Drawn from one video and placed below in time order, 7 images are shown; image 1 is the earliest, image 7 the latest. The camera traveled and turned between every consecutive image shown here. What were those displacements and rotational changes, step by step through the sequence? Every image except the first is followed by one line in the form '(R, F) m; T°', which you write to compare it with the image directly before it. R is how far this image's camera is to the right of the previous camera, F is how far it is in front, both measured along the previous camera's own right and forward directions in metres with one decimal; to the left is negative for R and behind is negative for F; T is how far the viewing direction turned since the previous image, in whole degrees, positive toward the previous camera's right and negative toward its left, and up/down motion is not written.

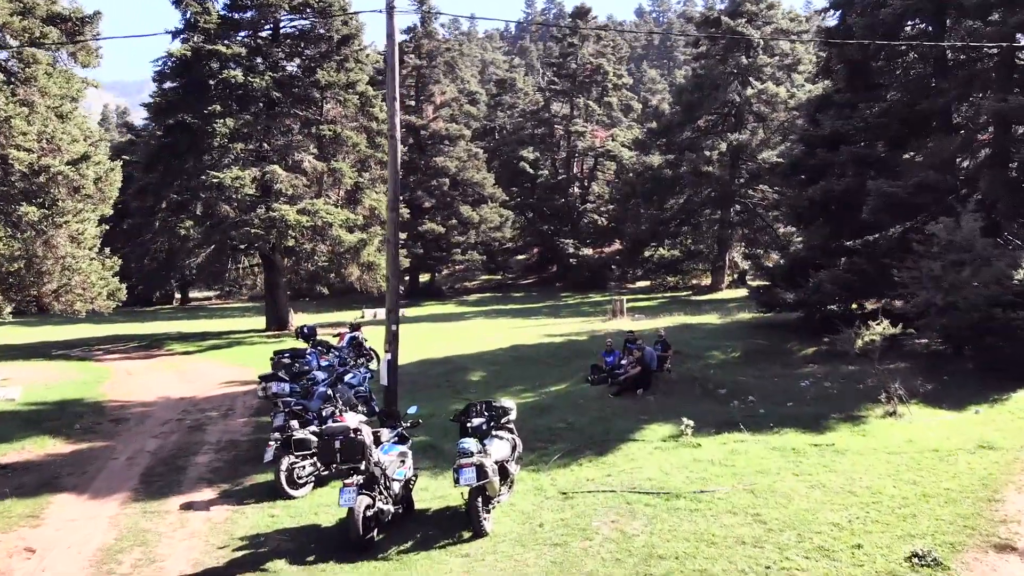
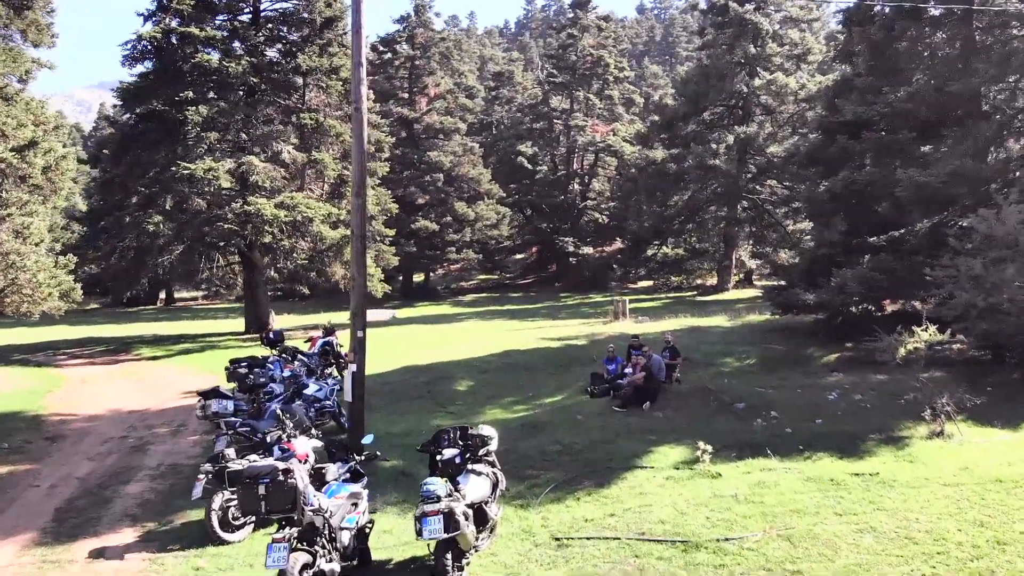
(+0.2, +1.6) m; 0°
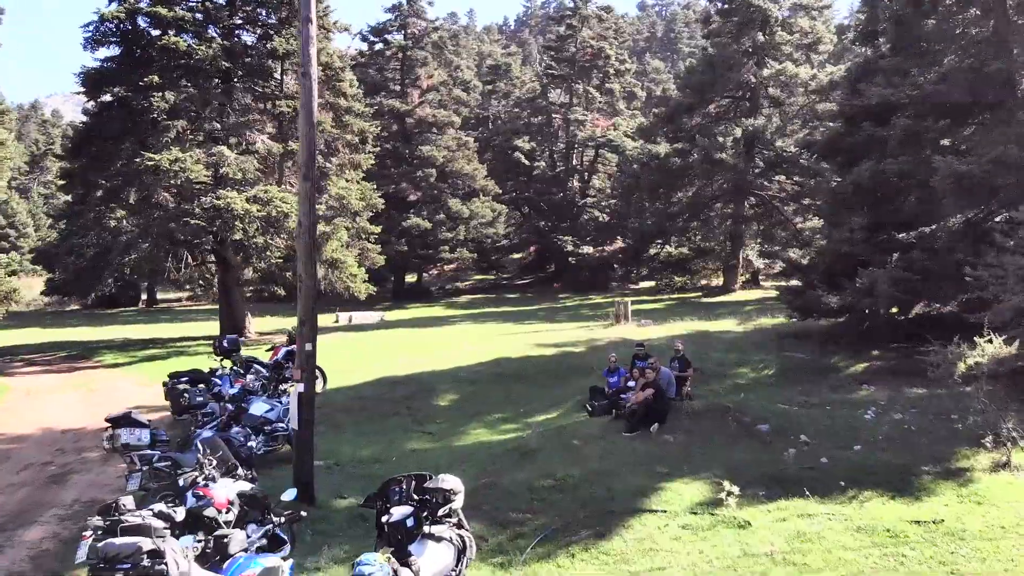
(+0.2, +1.7) m; 0°
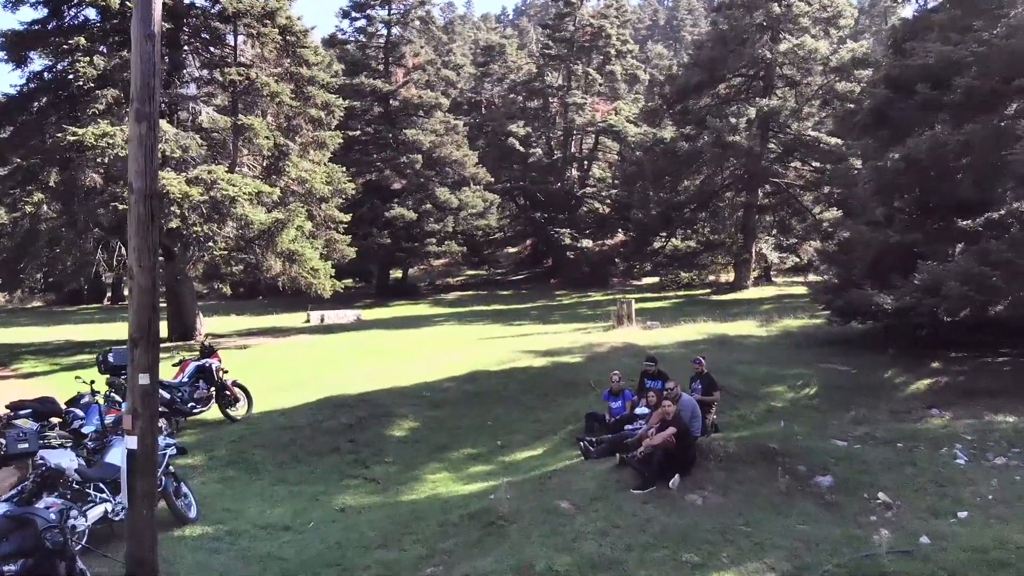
(+0.3, +2.8) m; 0°
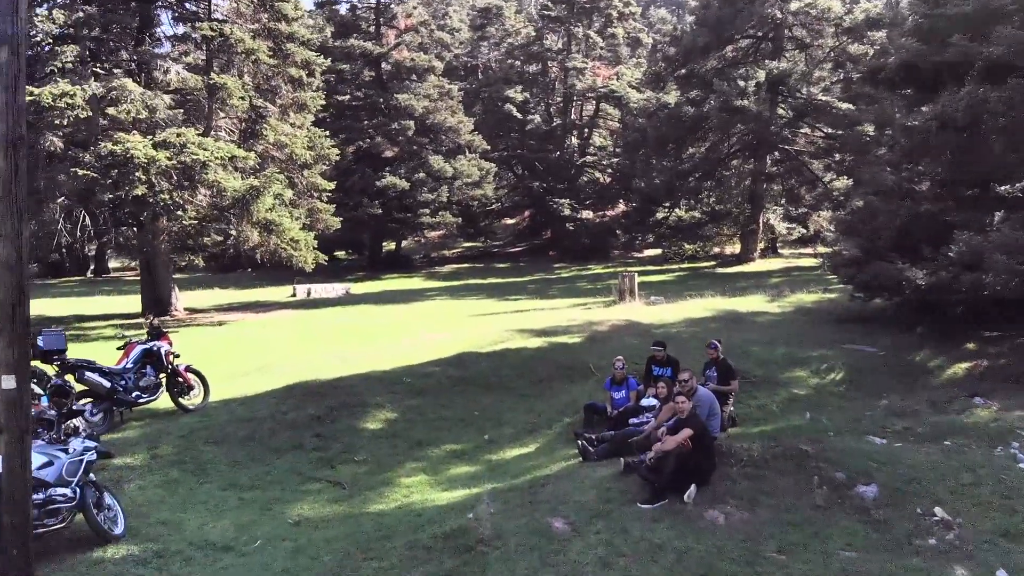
(+0.1, +1.2) m; 0°
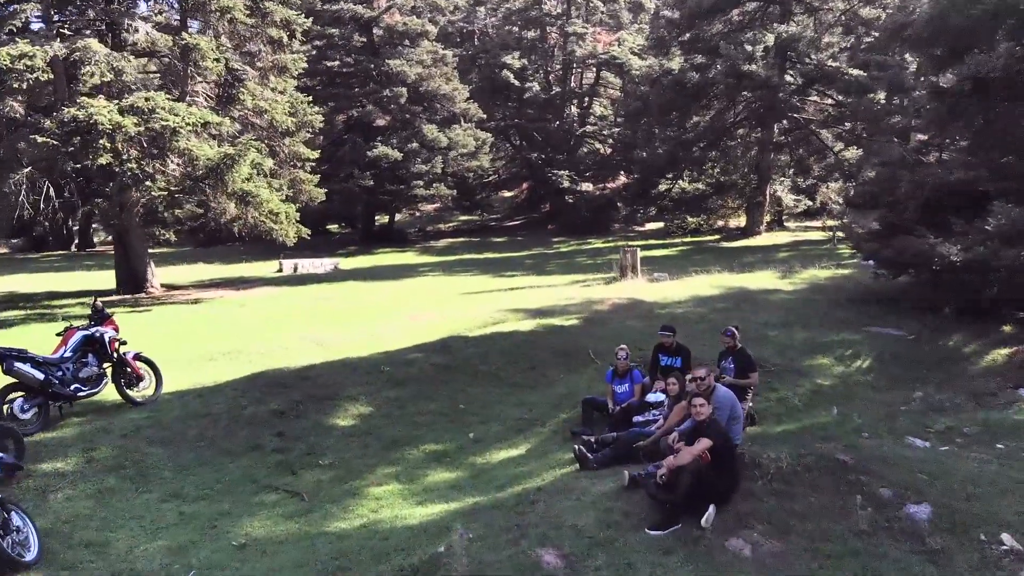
(+0.1, +1.0) m; 0°
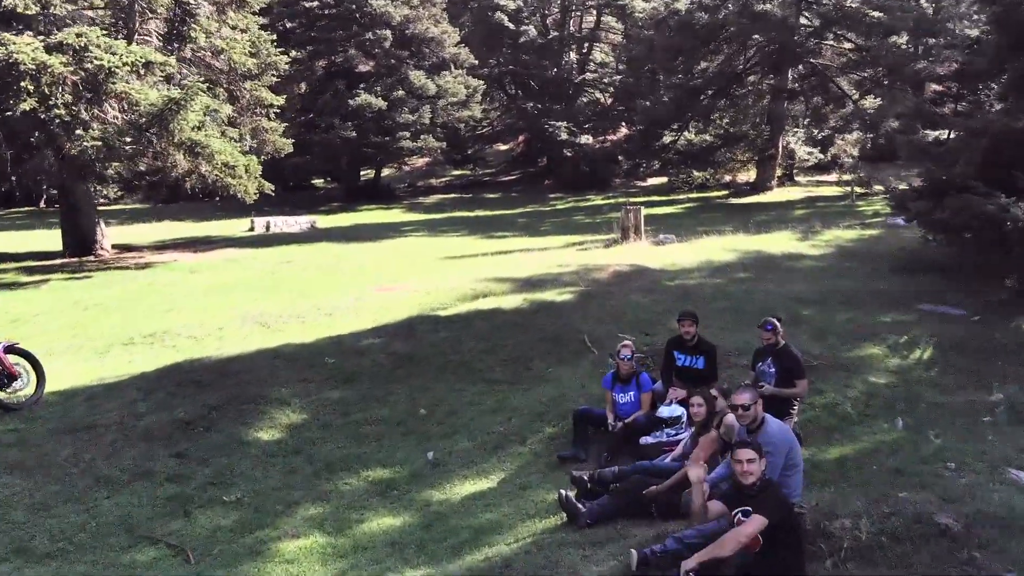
(+0.2, +1.8) m; 0°
